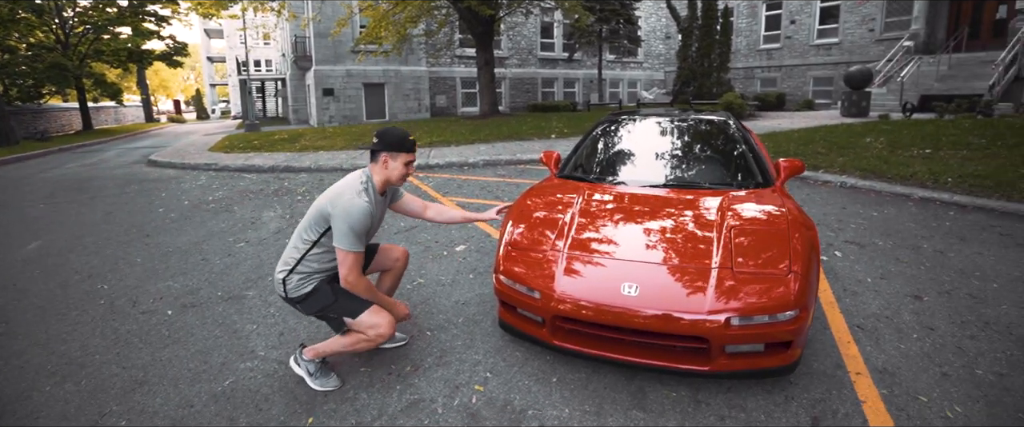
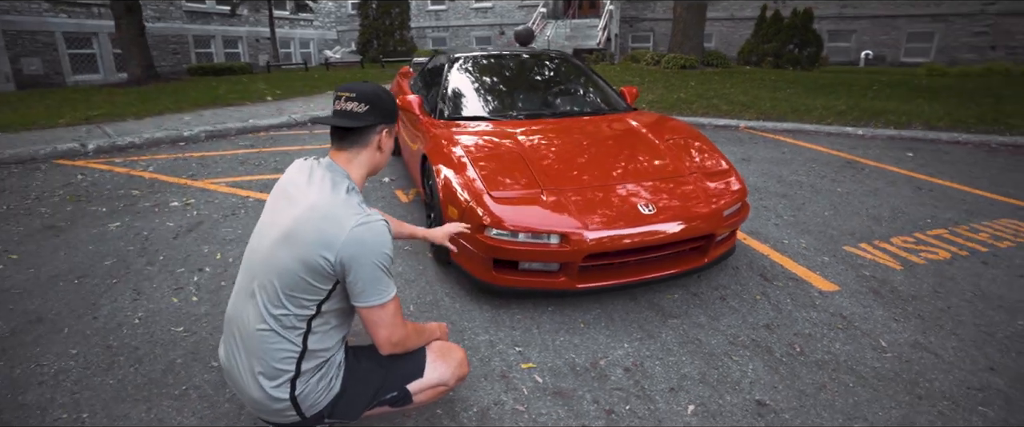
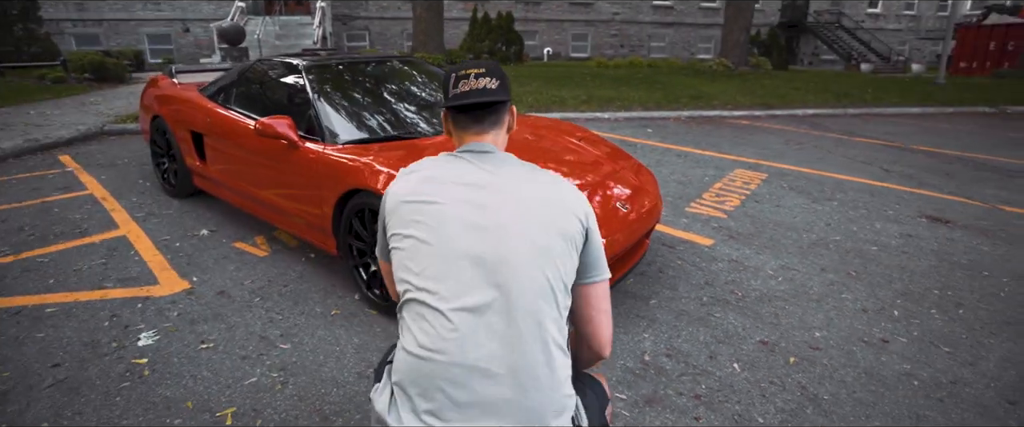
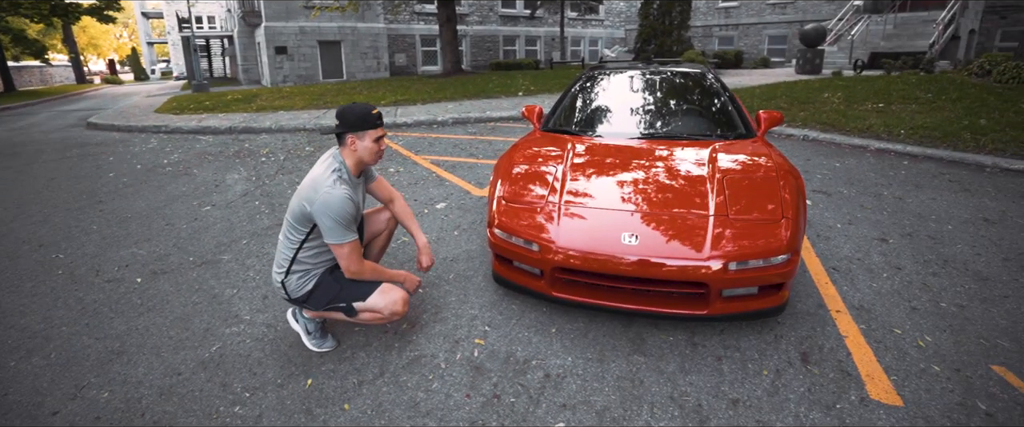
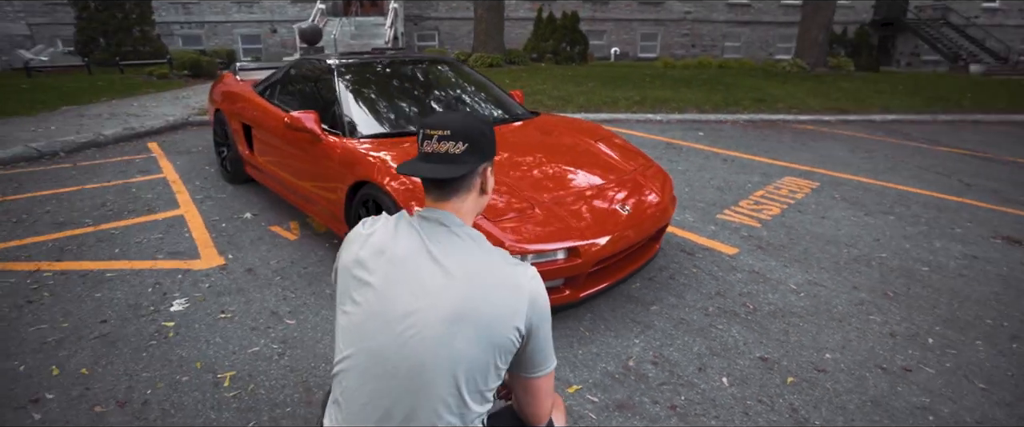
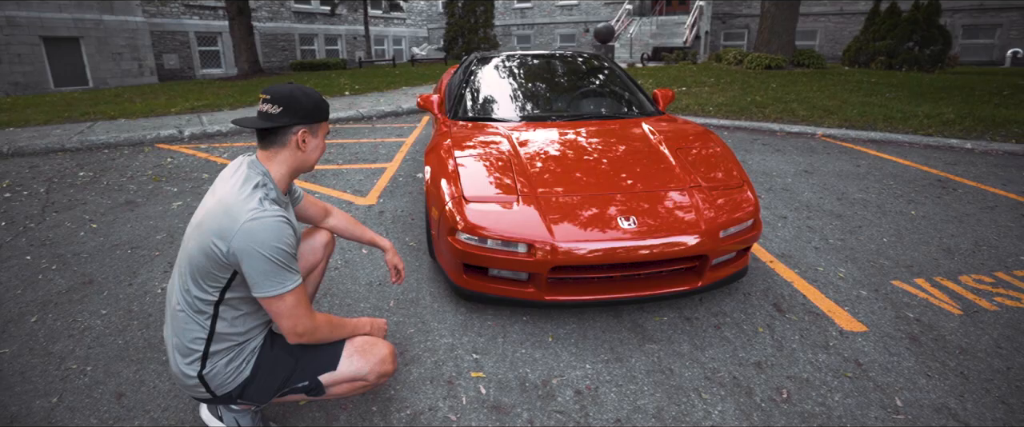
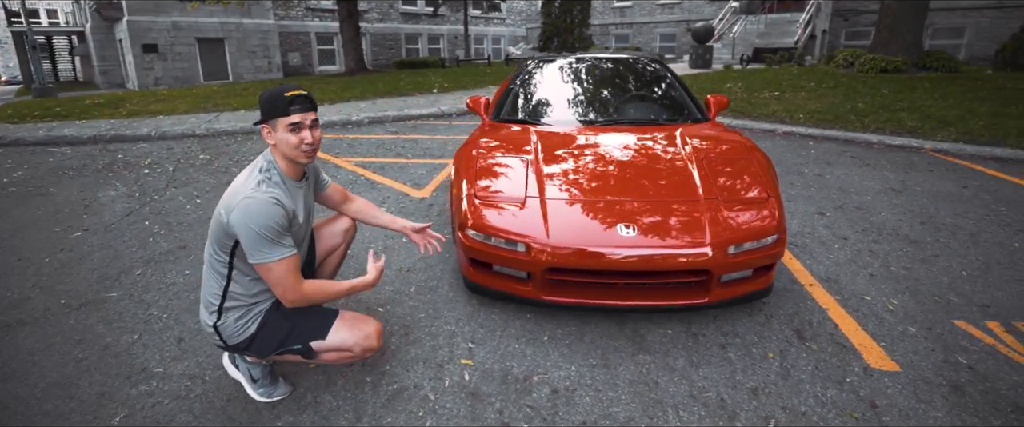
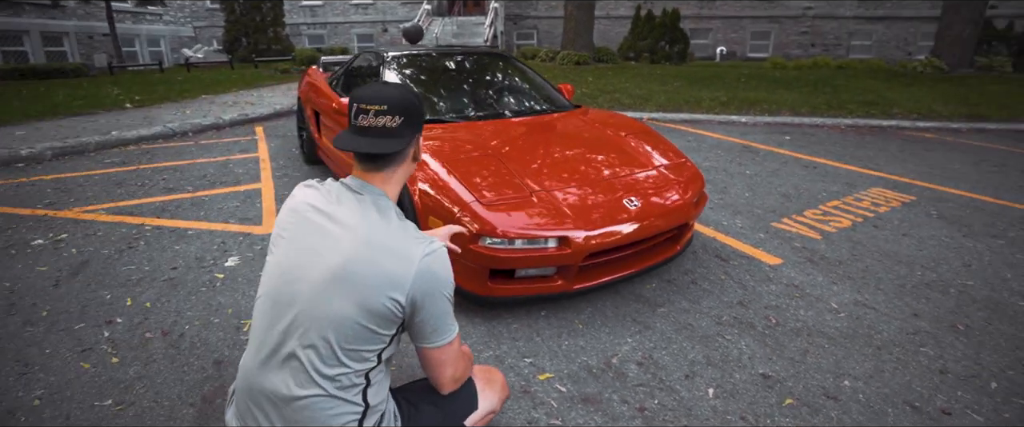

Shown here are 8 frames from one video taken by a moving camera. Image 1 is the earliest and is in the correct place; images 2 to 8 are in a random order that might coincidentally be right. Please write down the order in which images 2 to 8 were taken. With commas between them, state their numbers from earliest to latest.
4, 7, 6, 2, 8, 5, 3
